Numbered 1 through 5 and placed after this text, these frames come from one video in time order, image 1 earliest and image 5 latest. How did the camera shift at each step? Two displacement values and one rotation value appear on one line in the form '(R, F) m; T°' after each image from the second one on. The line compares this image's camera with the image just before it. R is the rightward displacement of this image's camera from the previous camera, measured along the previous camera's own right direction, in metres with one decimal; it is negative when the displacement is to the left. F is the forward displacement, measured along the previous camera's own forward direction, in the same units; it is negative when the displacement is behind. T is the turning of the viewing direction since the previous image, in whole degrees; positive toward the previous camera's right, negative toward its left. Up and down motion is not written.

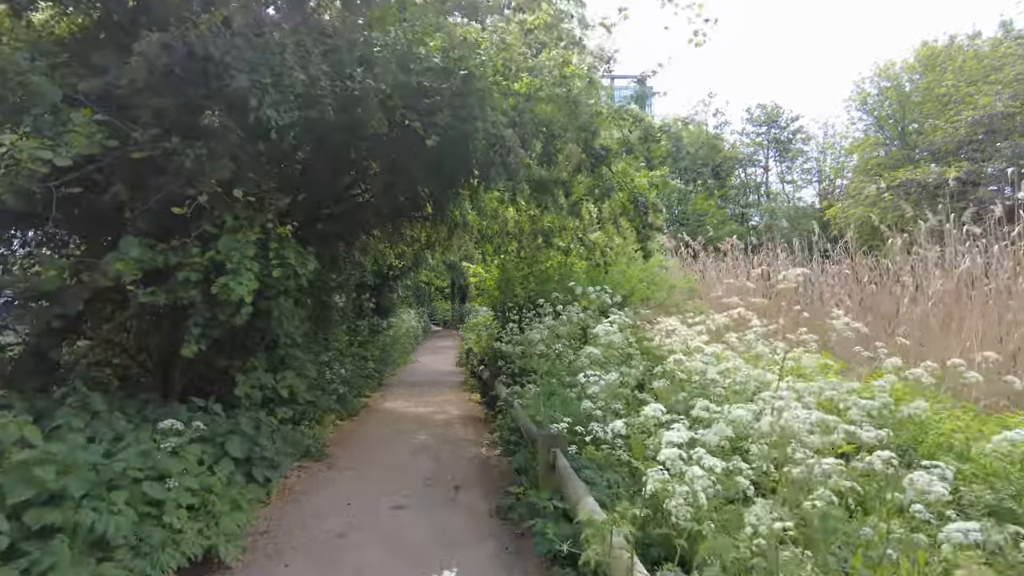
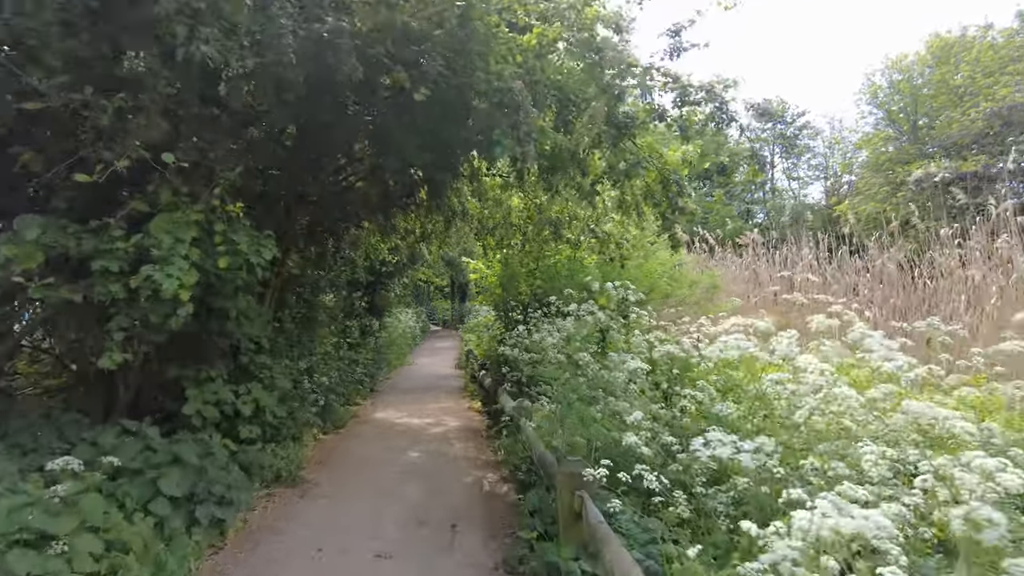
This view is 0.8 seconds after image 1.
(-0.1, +1.0) m; 0°
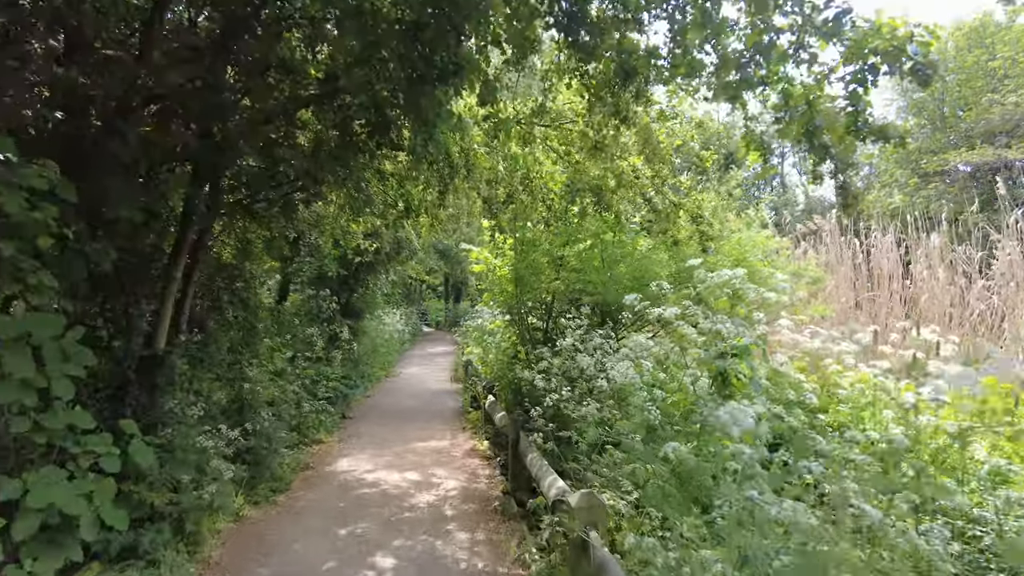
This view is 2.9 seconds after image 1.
(-0.3, +2.6) m; +1°
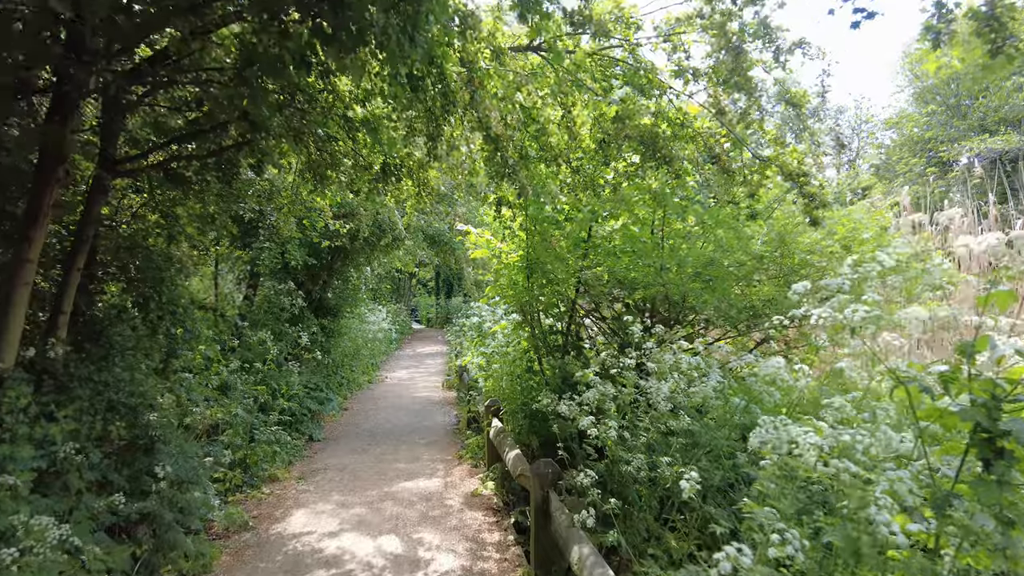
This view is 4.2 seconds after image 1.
(-0.2, +1.7) m; +1°
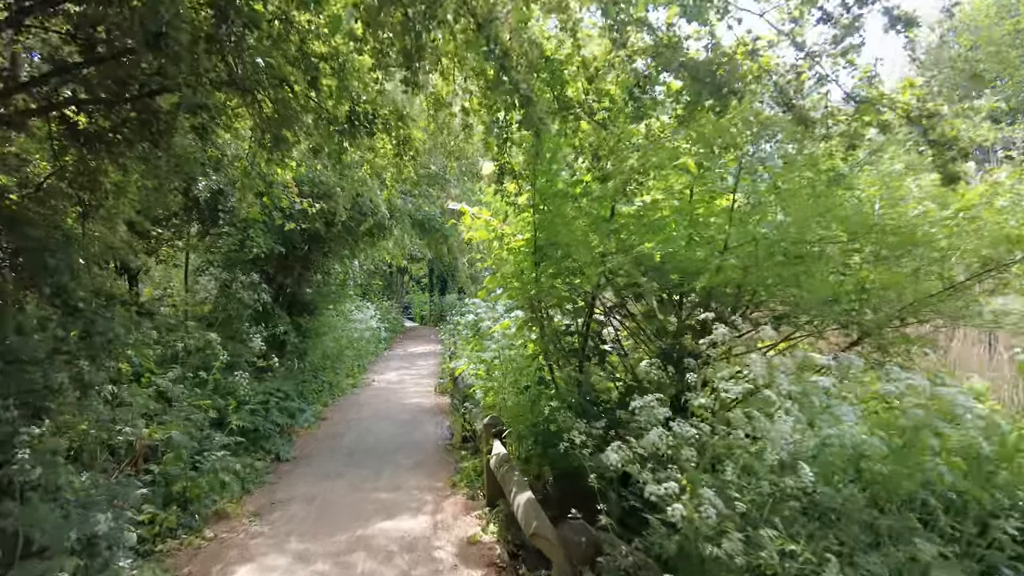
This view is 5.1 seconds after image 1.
(-0.1, +1.1) m; 0°
